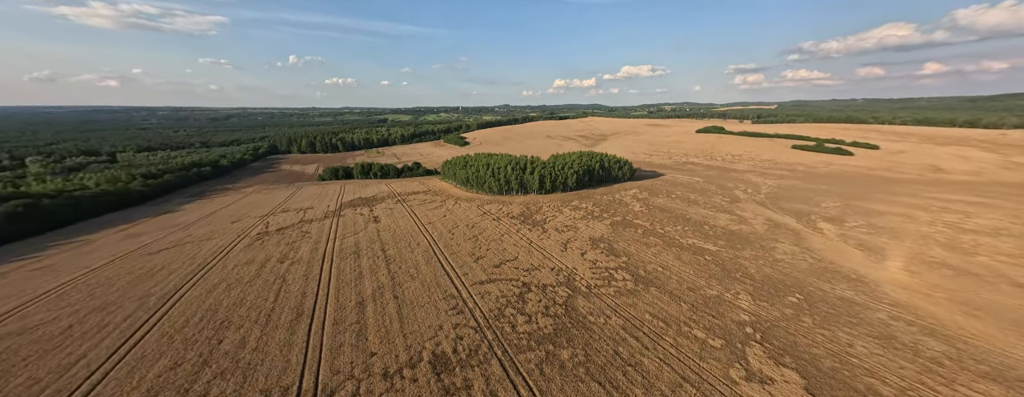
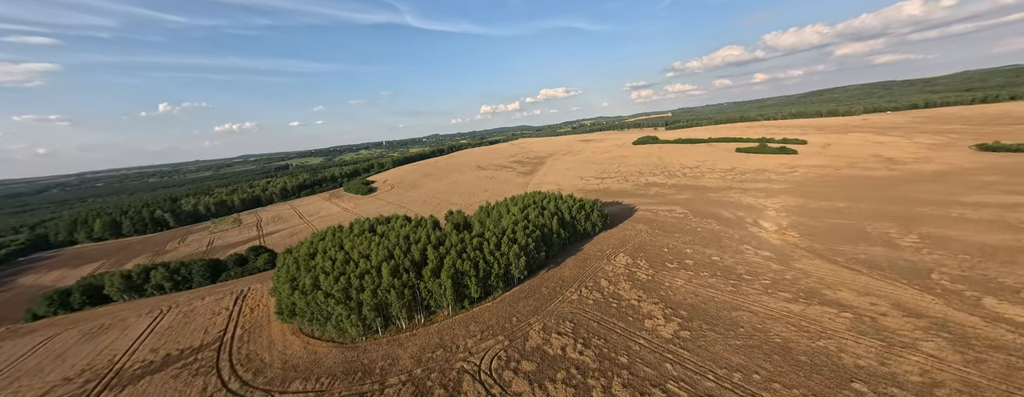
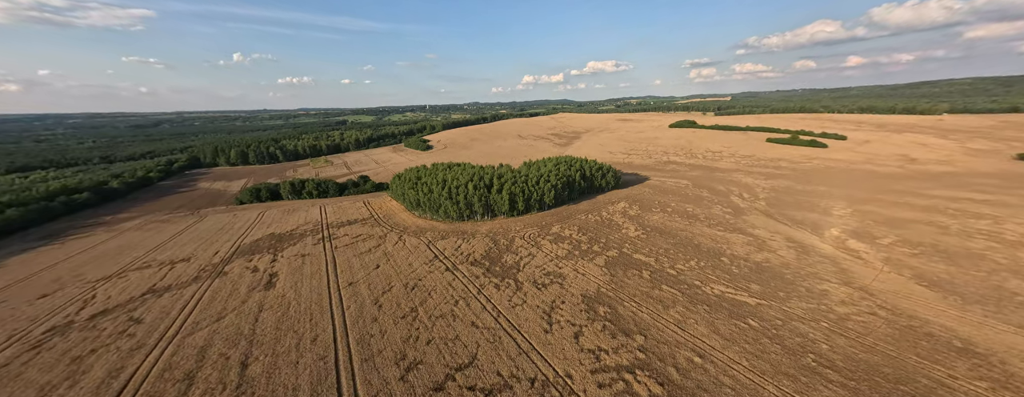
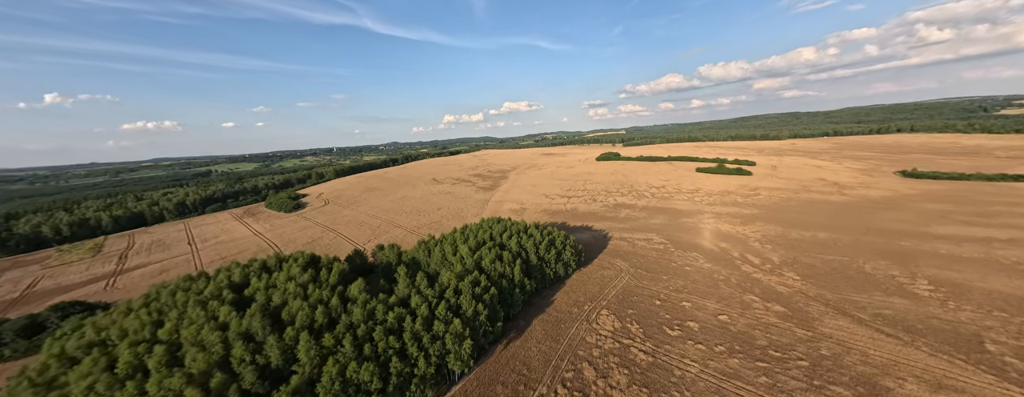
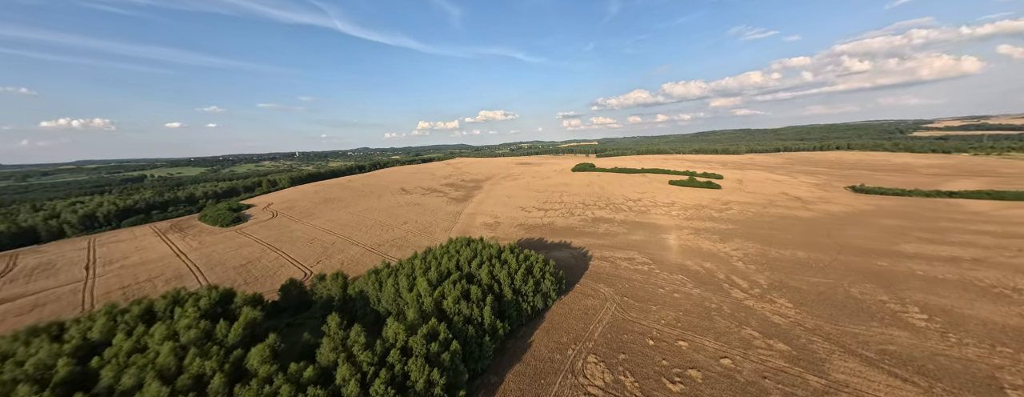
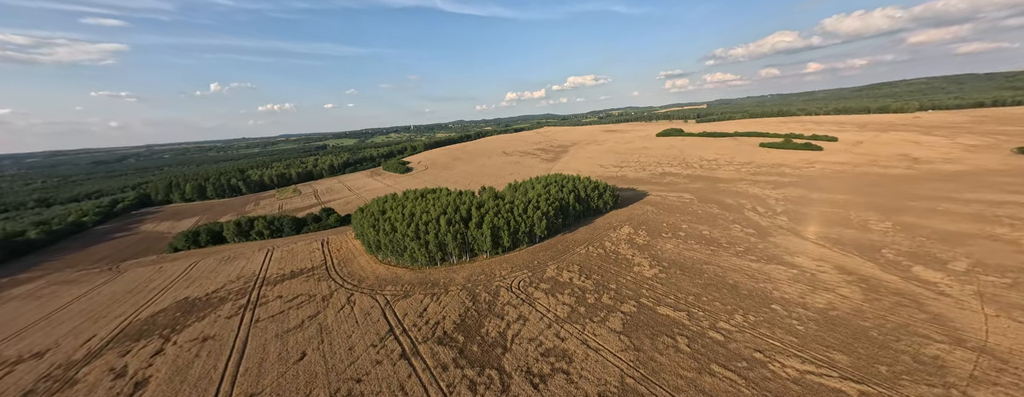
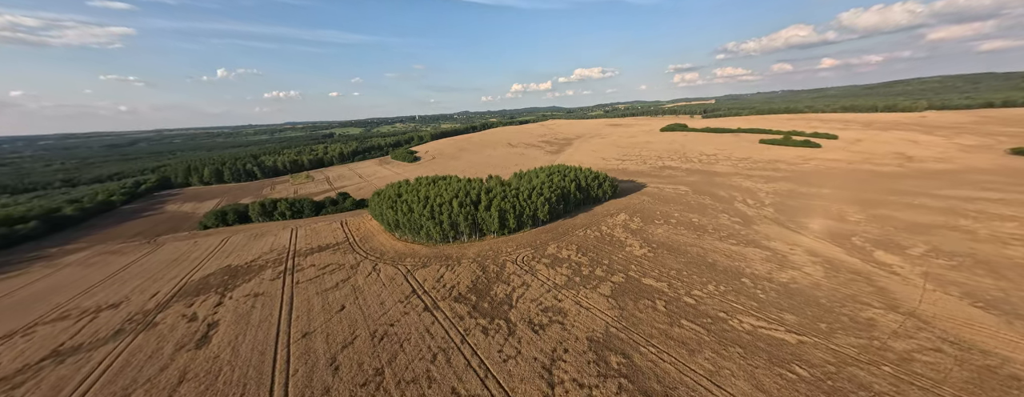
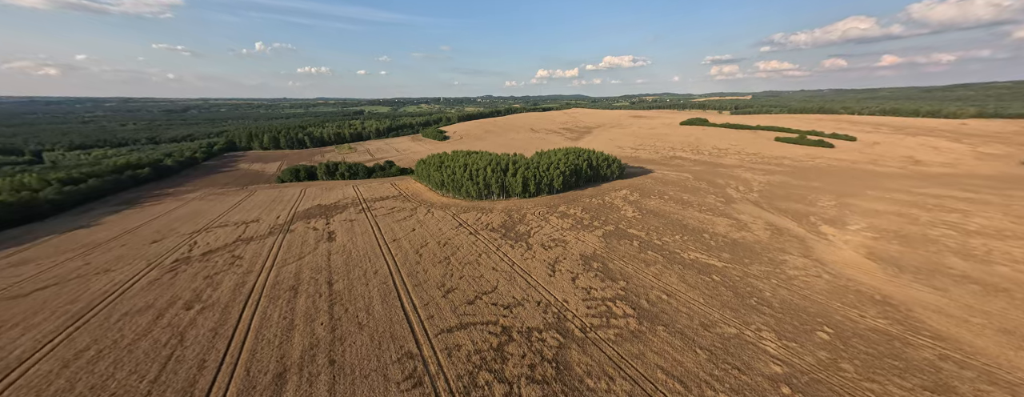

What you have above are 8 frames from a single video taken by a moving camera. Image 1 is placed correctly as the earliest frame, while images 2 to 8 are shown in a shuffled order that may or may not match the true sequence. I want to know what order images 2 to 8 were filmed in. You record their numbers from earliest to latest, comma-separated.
8, 3, 7, 6, 2, 4, 5
